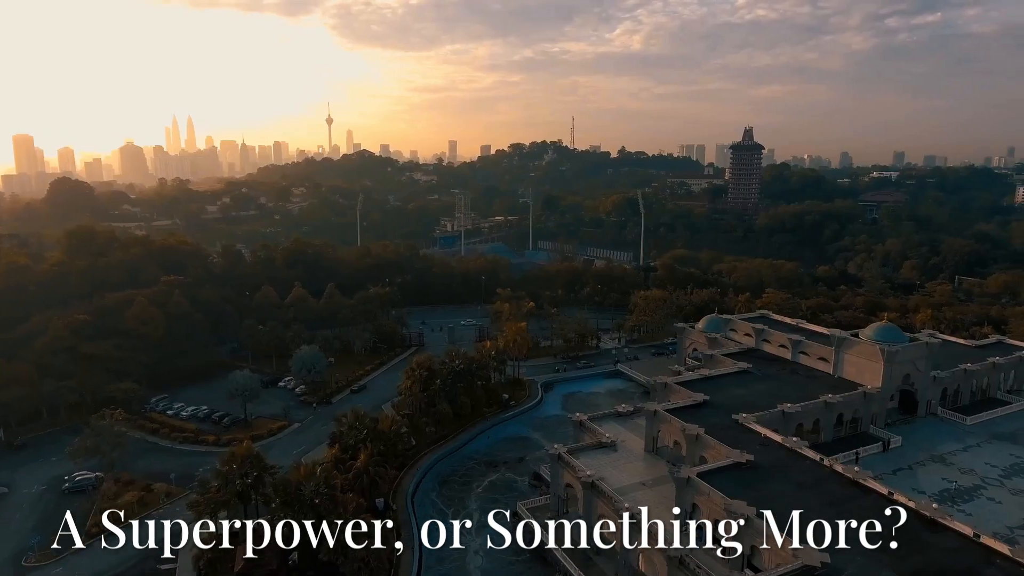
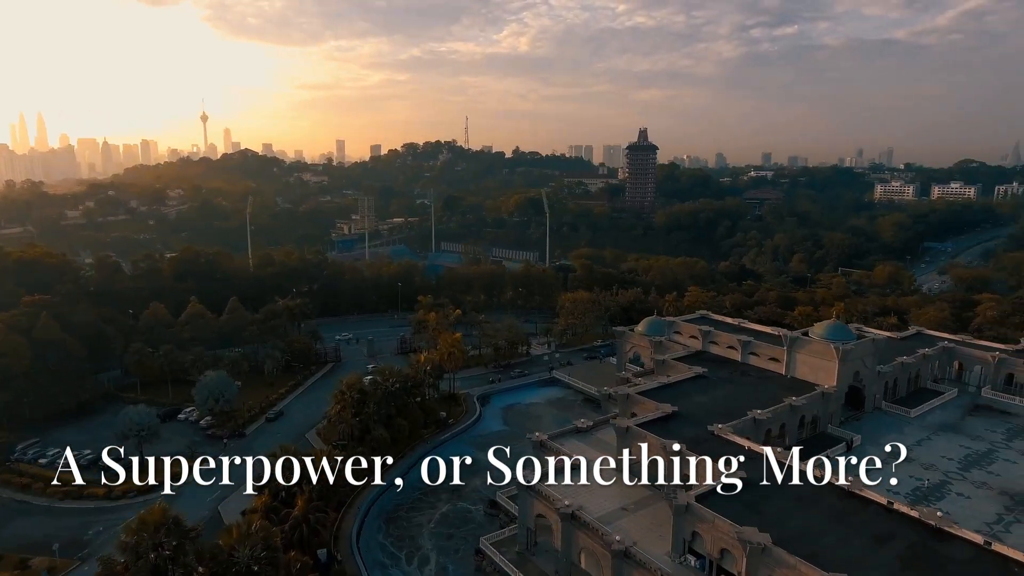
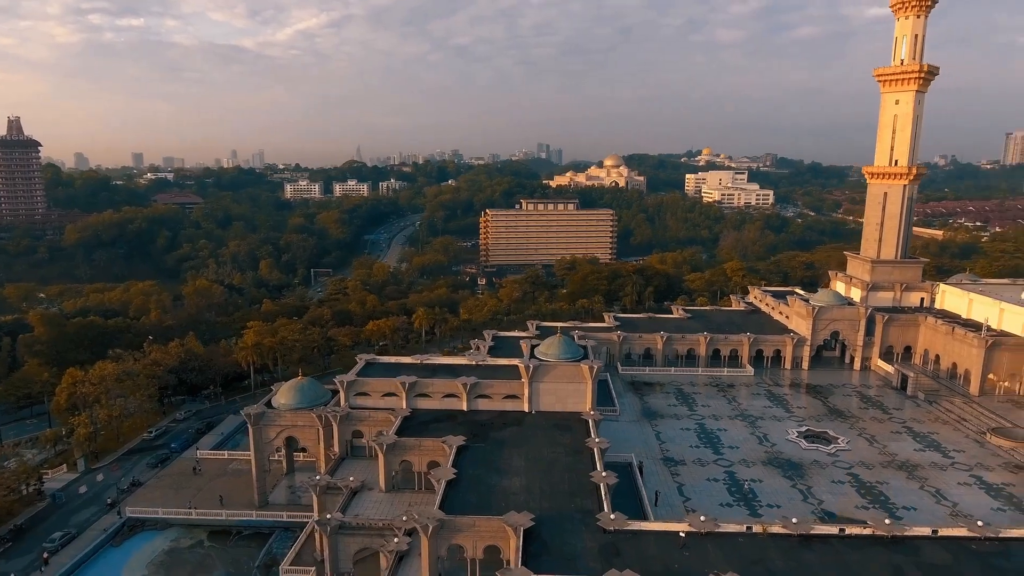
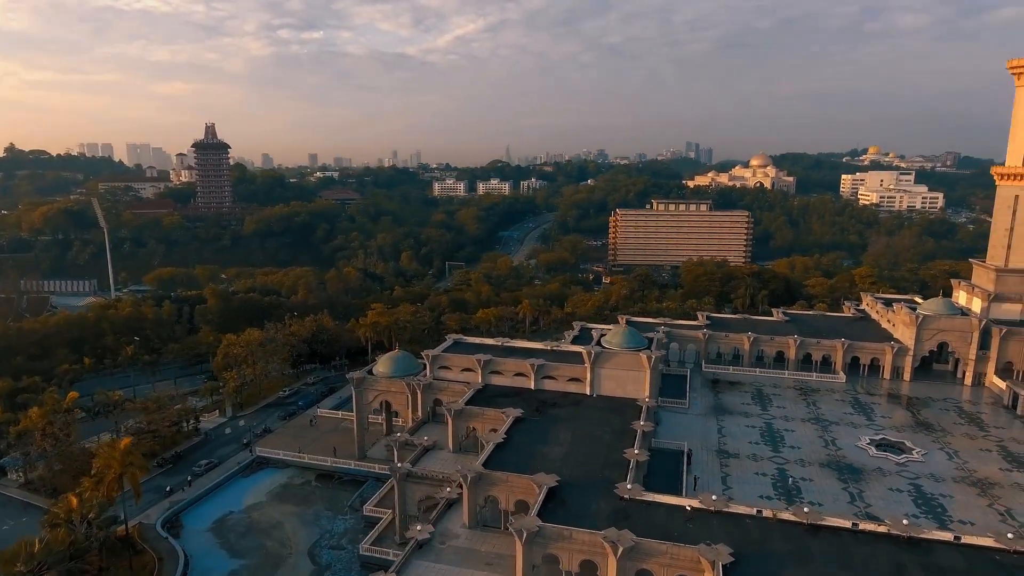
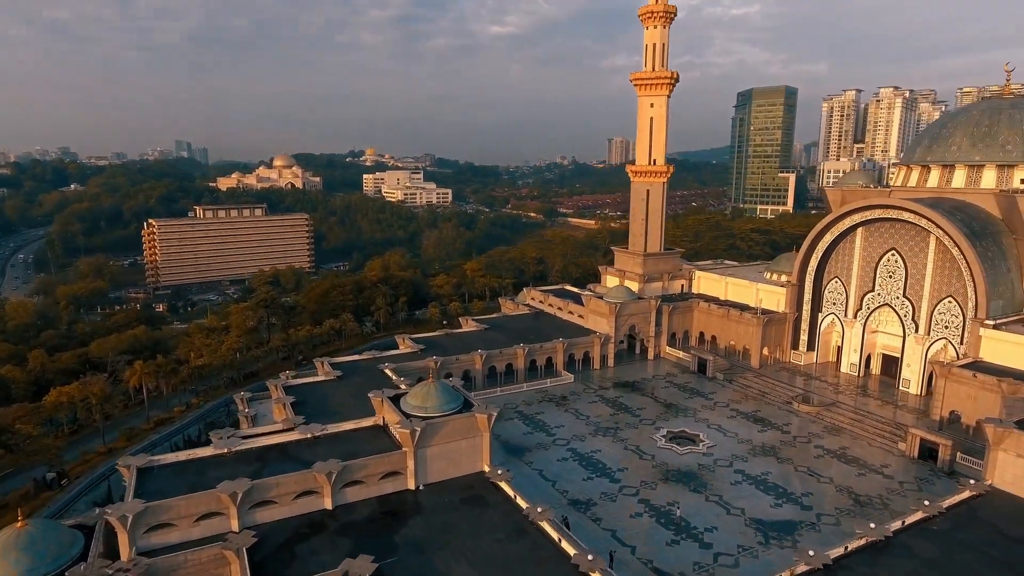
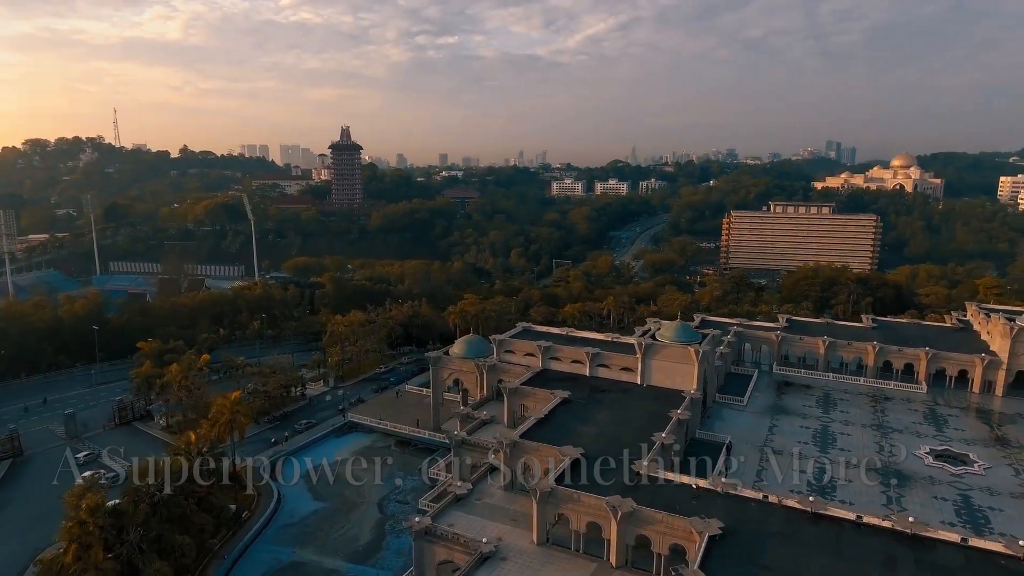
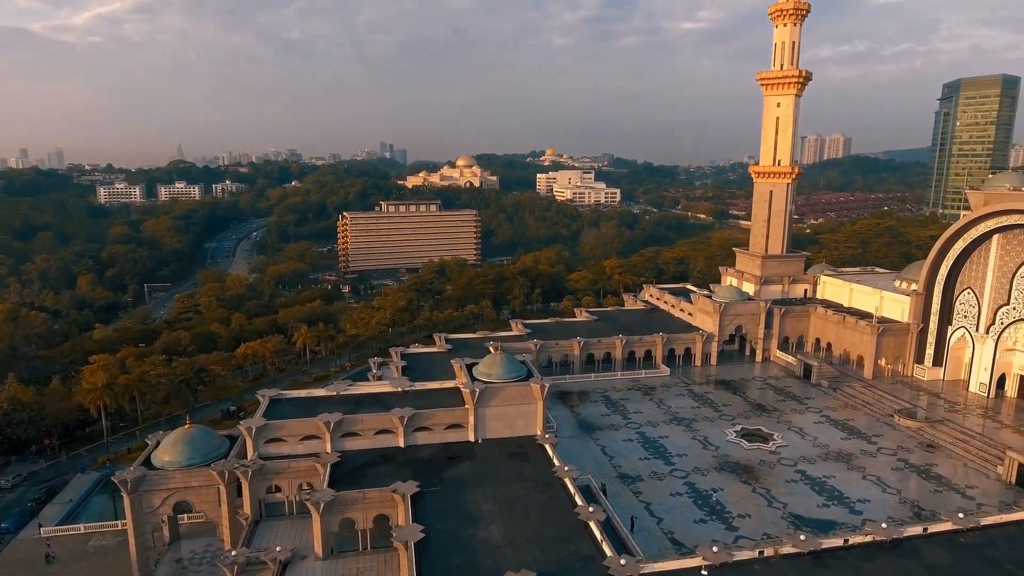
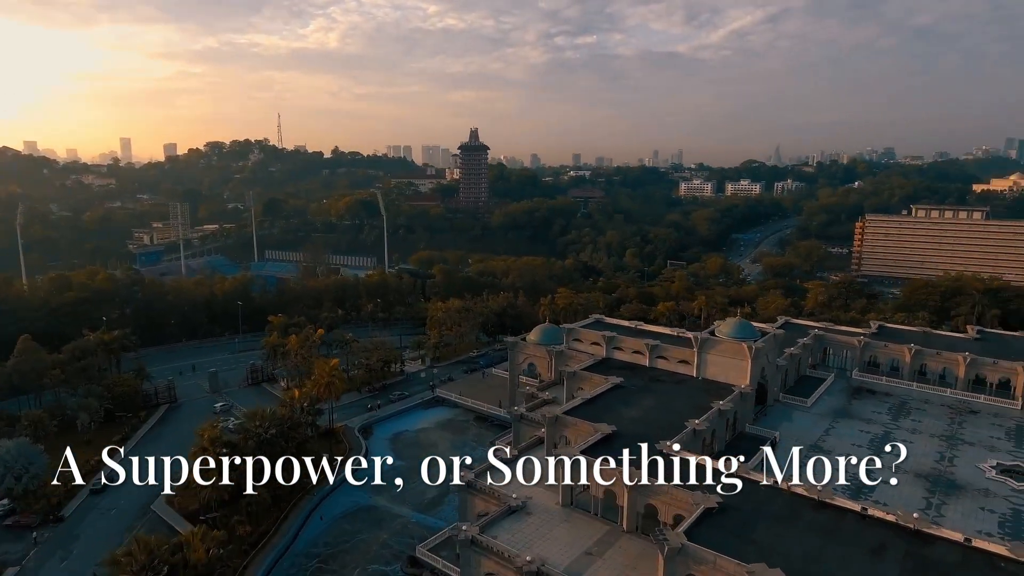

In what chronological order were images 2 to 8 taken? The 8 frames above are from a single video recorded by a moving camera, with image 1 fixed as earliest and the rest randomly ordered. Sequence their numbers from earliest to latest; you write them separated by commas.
2, 8, 6, 4, 3, 7, 5
